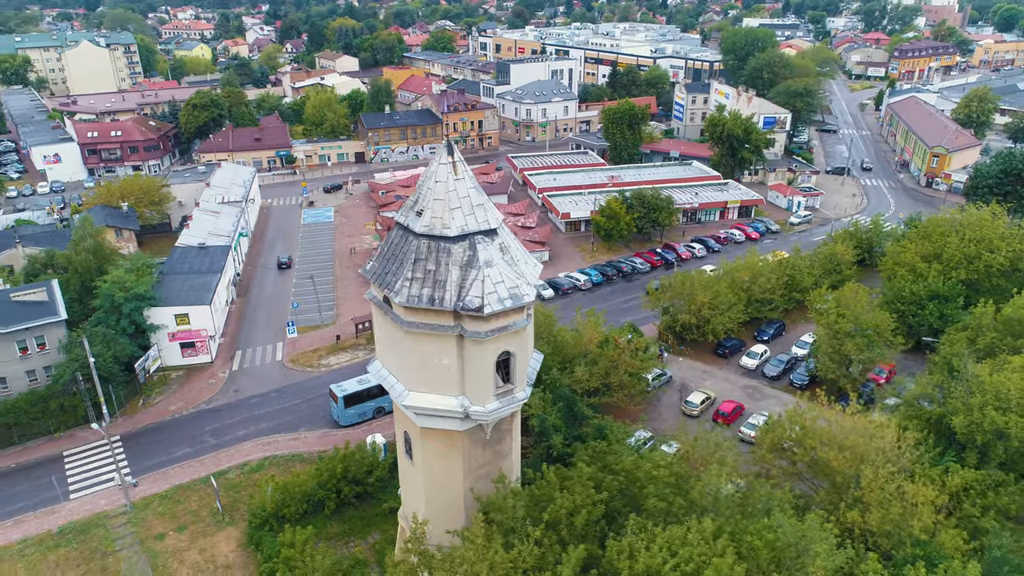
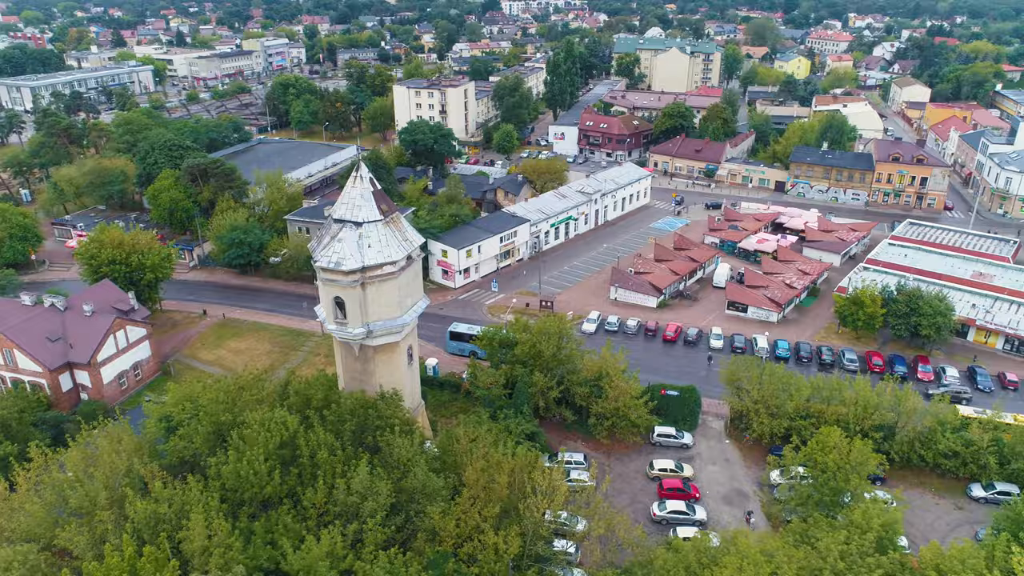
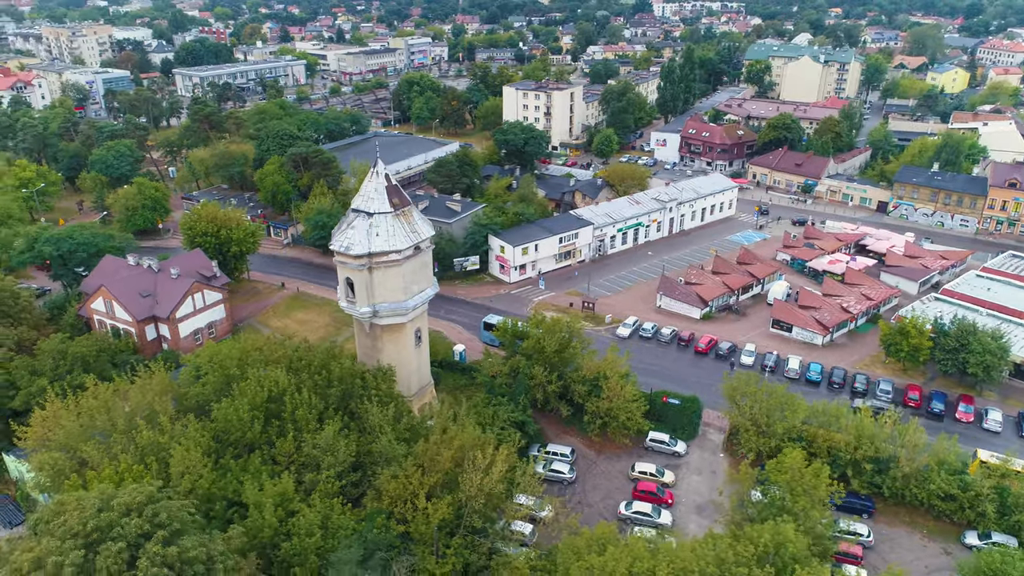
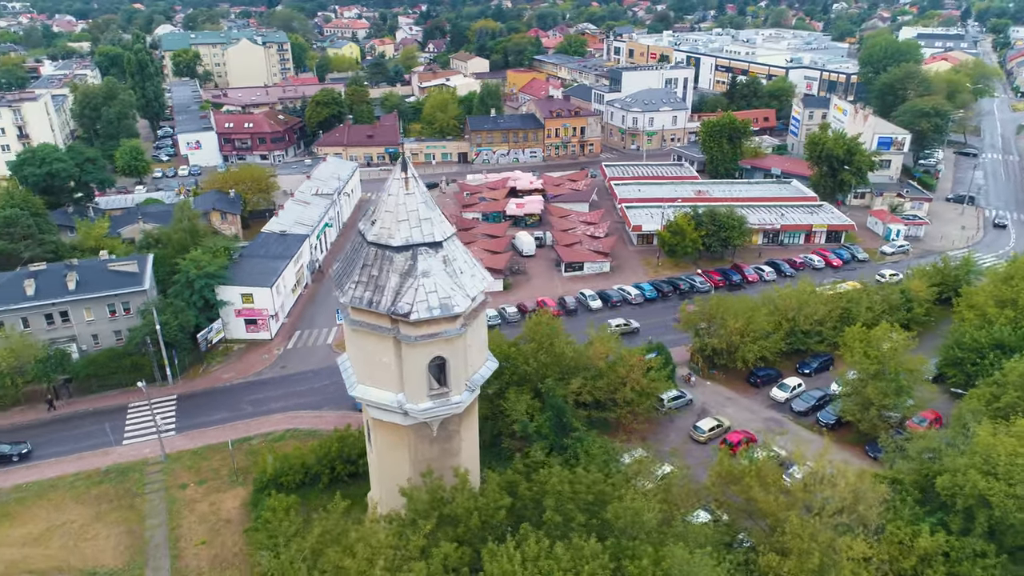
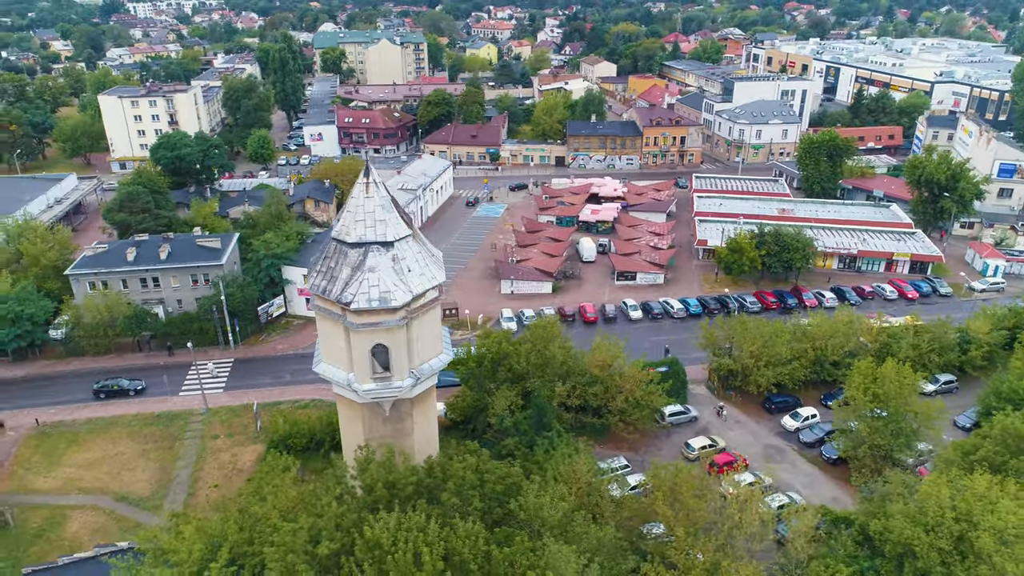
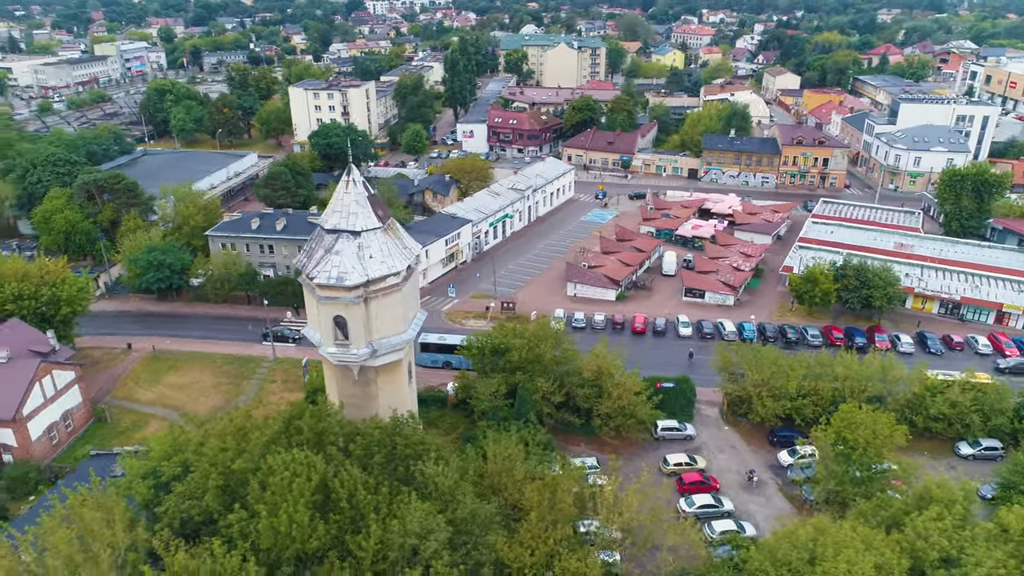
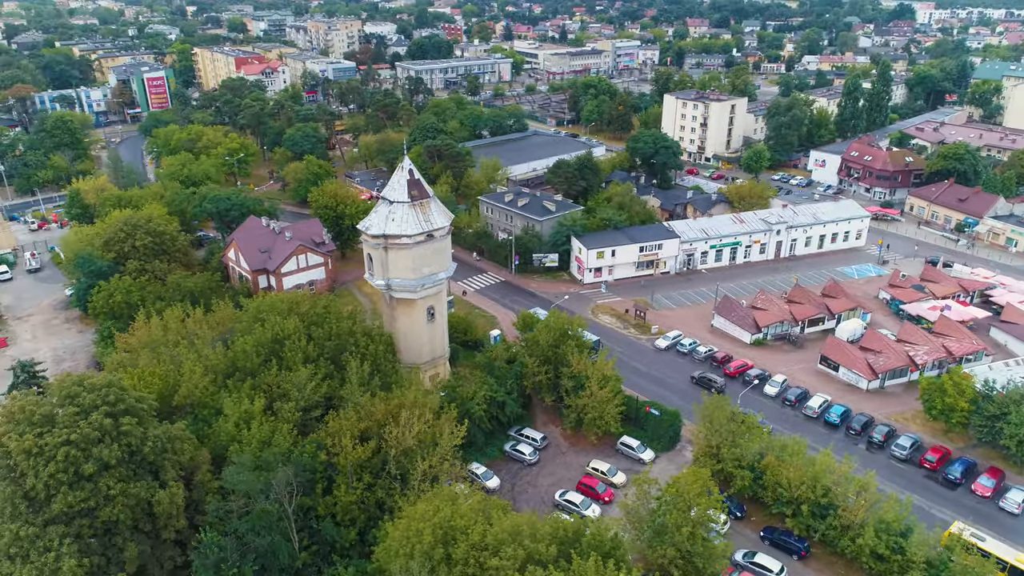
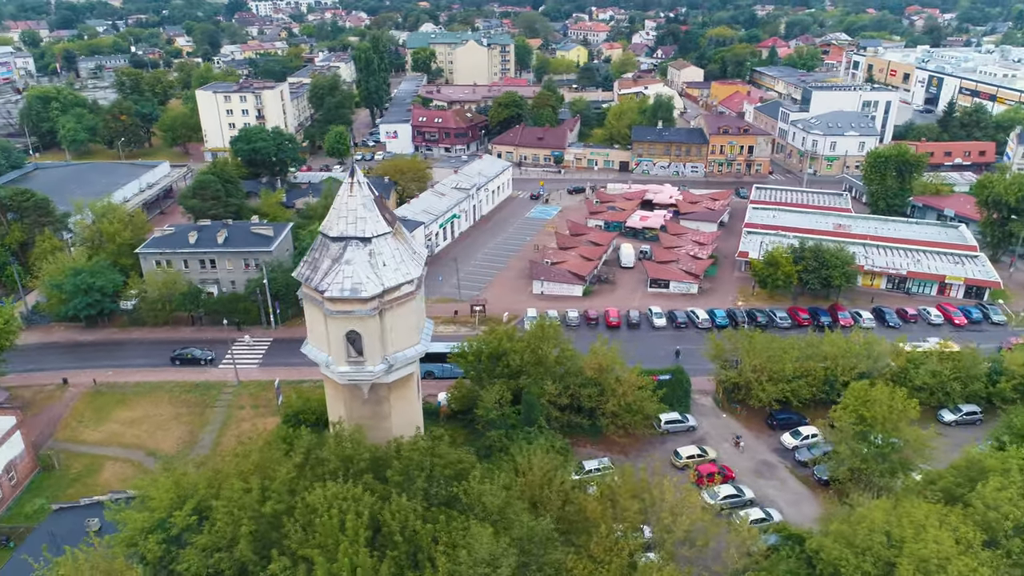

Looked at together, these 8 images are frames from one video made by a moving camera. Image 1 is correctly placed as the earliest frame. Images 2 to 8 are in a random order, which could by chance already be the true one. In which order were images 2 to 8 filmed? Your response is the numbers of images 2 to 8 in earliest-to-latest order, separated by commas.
4, 5, 8, 6, 2, 3, 7
